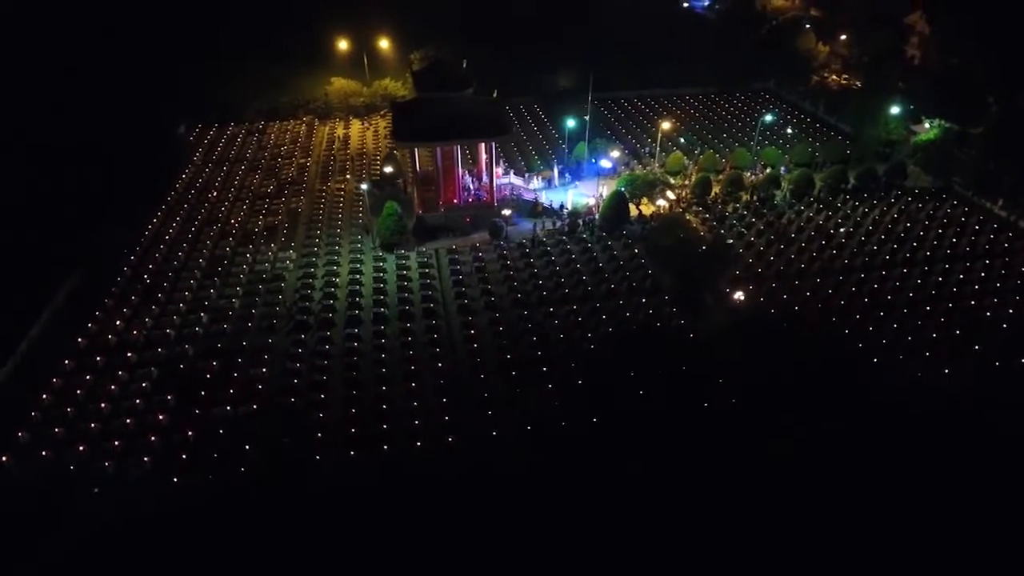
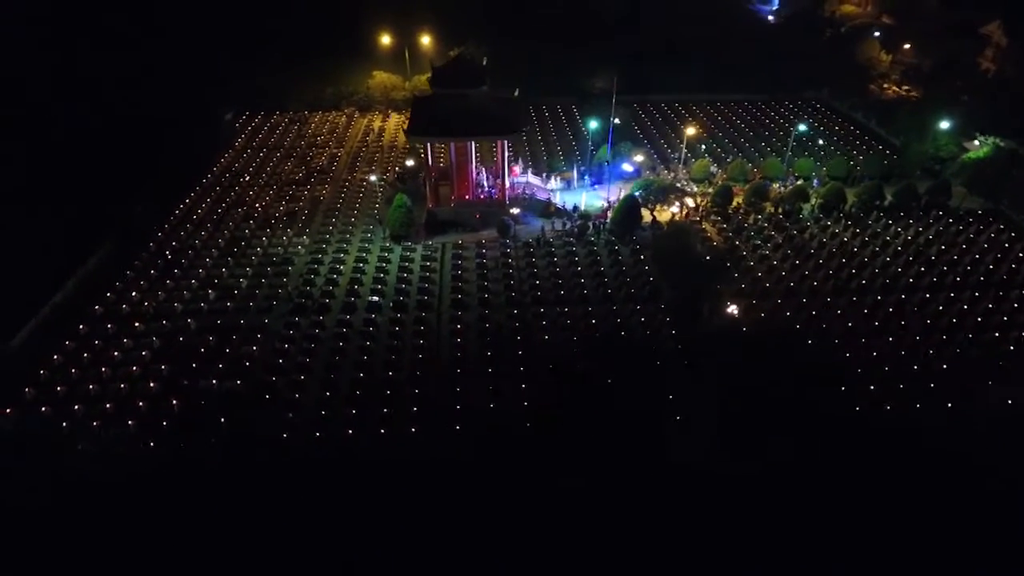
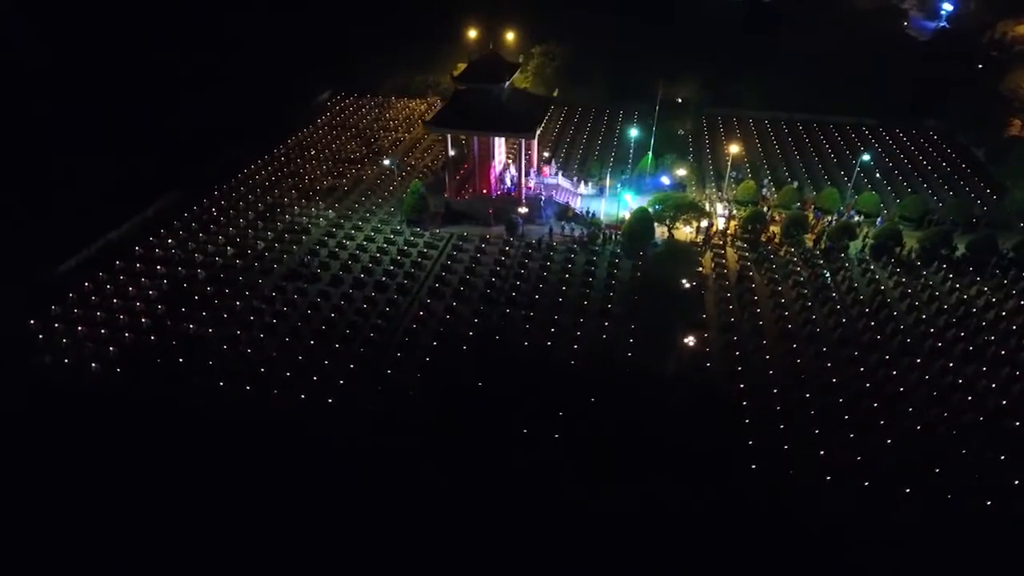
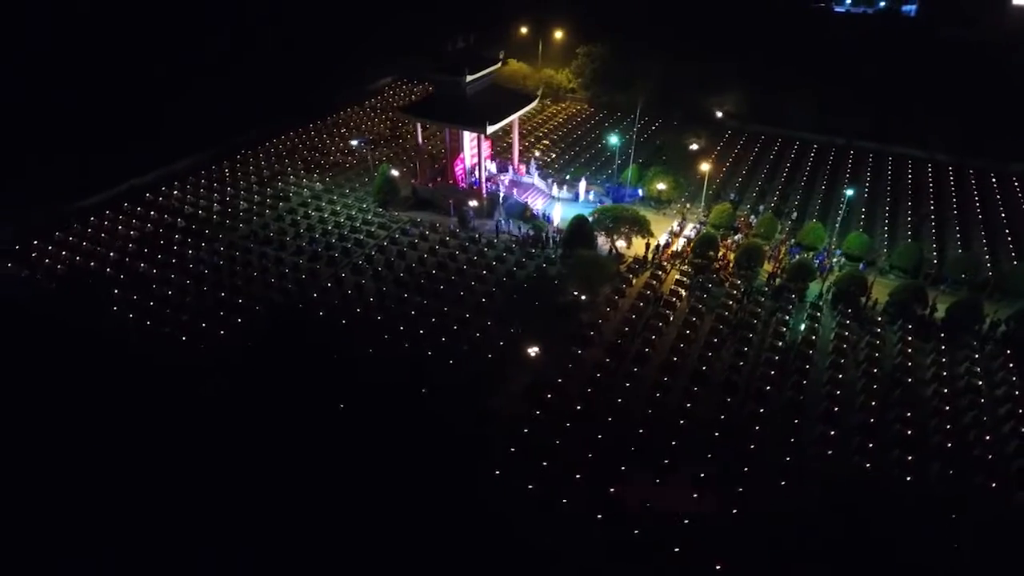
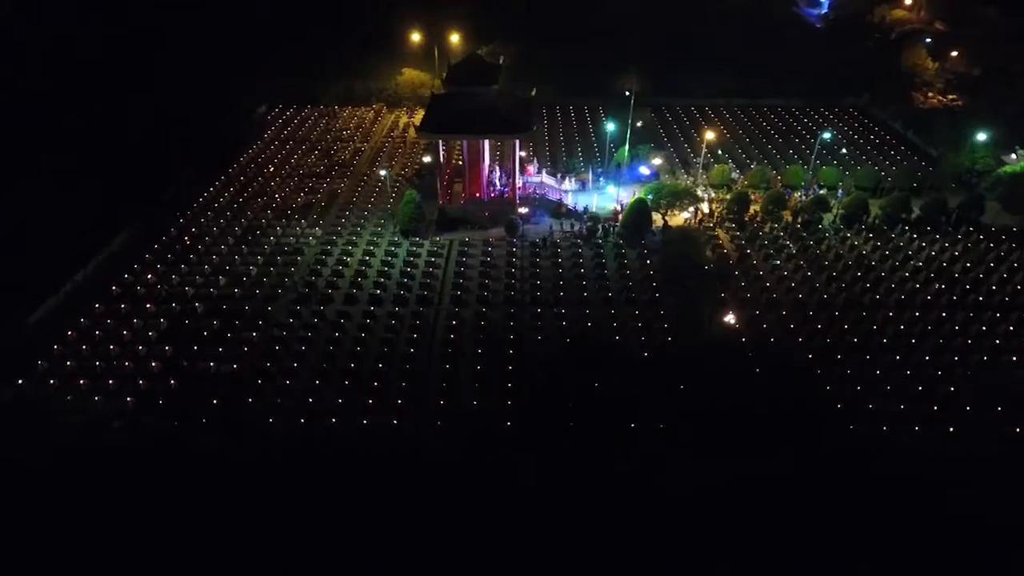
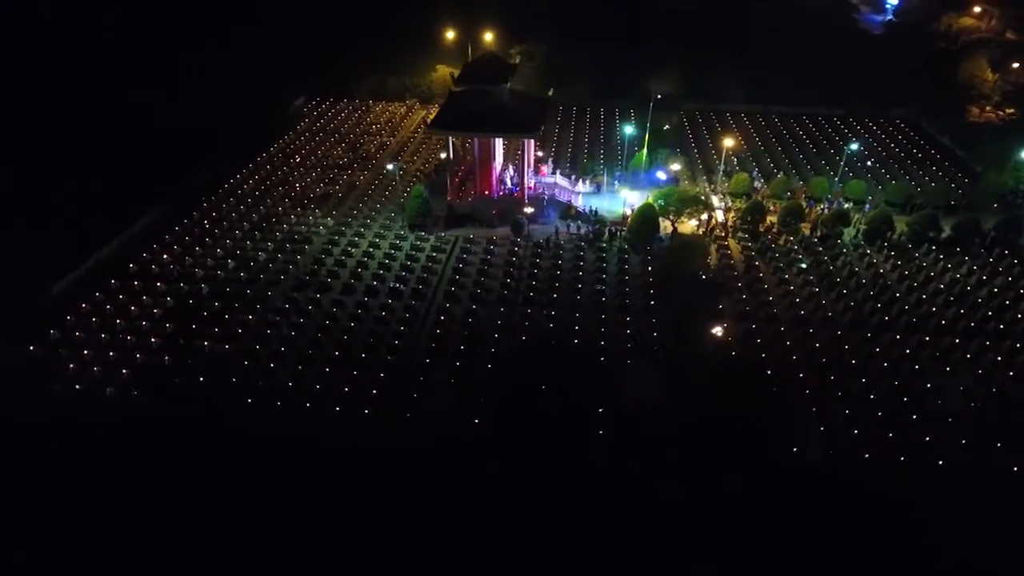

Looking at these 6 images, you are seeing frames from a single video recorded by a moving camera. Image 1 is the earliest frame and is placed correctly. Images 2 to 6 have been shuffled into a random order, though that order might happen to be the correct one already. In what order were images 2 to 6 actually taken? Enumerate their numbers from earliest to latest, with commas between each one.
2, 5, 6, 3, 4
